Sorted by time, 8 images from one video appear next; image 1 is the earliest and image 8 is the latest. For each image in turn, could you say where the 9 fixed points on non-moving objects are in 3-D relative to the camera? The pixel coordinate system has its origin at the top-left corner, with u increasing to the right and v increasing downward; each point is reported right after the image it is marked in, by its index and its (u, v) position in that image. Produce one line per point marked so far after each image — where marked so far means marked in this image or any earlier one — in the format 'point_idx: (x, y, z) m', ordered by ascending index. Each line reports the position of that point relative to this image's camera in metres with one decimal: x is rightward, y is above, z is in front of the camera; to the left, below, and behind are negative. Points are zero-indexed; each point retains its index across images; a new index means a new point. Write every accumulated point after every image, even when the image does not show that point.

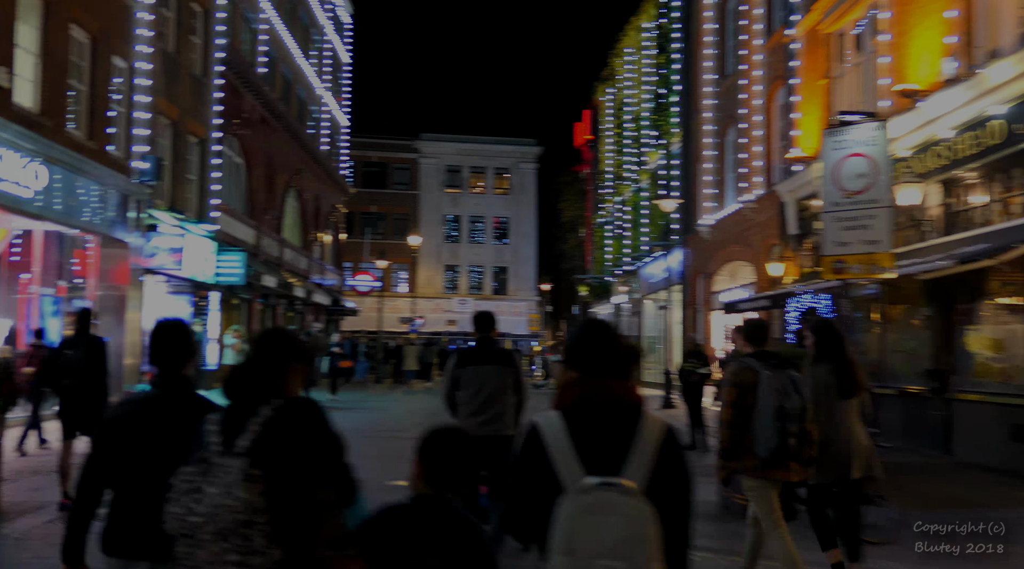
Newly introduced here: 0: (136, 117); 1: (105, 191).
0: (-8.4, +3.7, +19.2) m
1: (-8.4, +1.9, +18.0) m
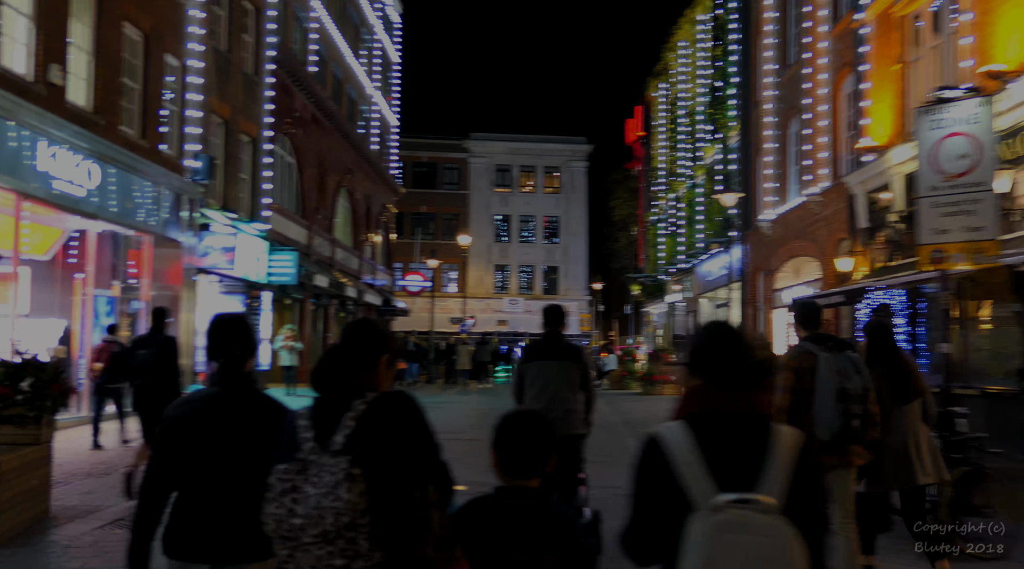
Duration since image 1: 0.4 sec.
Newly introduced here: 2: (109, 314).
0: (-7.2, +3.7, +19.1) m
1: (-7.3, +1.9, +17.9) m
2: (-7.9, -0.6, +16.9) m
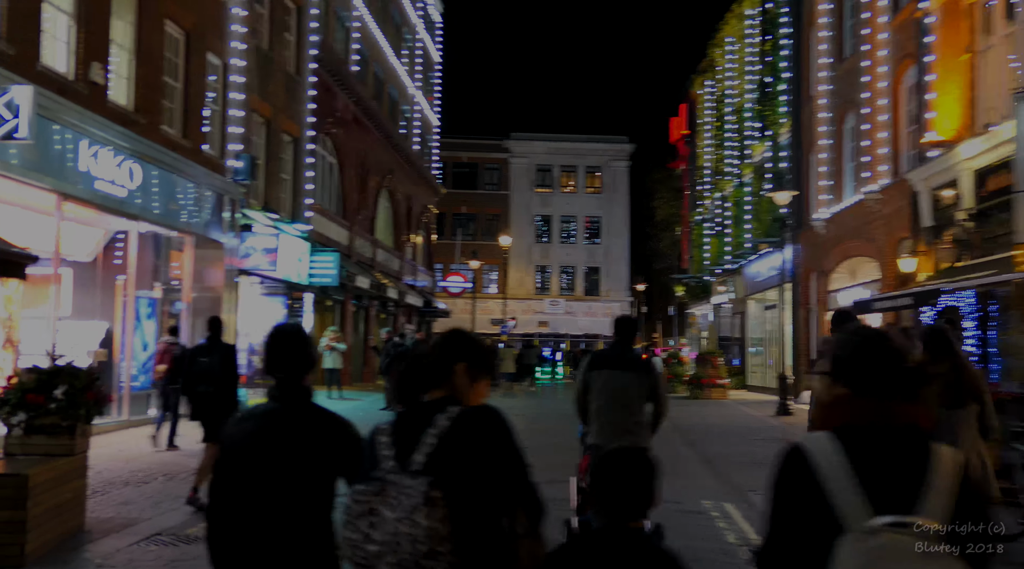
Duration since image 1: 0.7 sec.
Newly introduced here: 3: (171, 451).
0: (-6.2, +3.7, +18.9) m
1: (-6.4, +1.9, +17.7) m
2: (-7.0, -0.6, +16.7) m
3: (-4.8, -2.3, +12.1) m
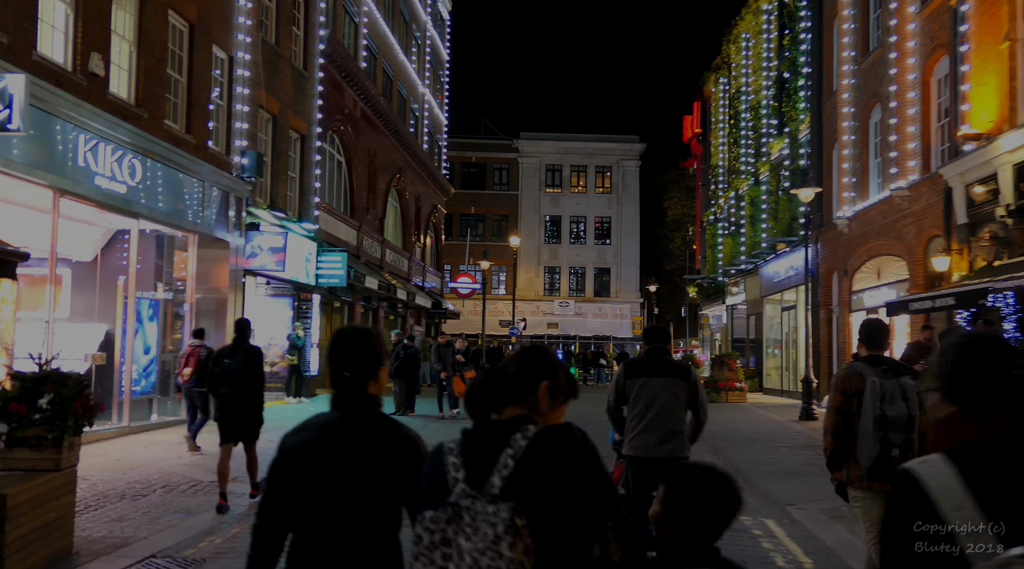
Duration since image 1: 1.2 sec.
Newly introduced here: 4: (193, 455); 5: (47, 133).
0: (-5.9, +3.7, +18.3) m
1: (-6.1, +1.9, +17.1) m
2: (-6.7, -0.6, +16.1) m
3: (-4.5, -2.3, +11.5) m
4: (-4.5, -2.4, +12.2) m
5: (-6.5, +2.1, +12.1) m
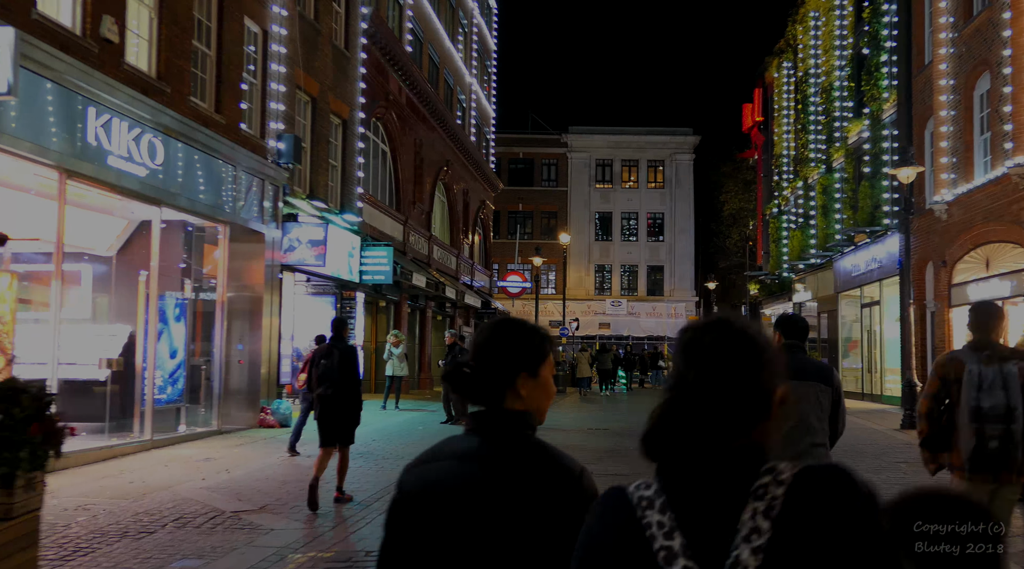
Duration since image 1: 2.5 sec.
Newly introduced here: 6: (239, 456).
0: (-4.7, +3.8, +16.7) m
1: (-4.9, +2.0, +15.5) m
2: (-5.6, -0.6, +14.6) m
3: (-3.6, -2.2, +9.9) m
4: (-3.6, -2.3, +10.6) m
5: (-5.6, +2.2, +10.6) m
6: (-4.0, -2.5, +12.5) m
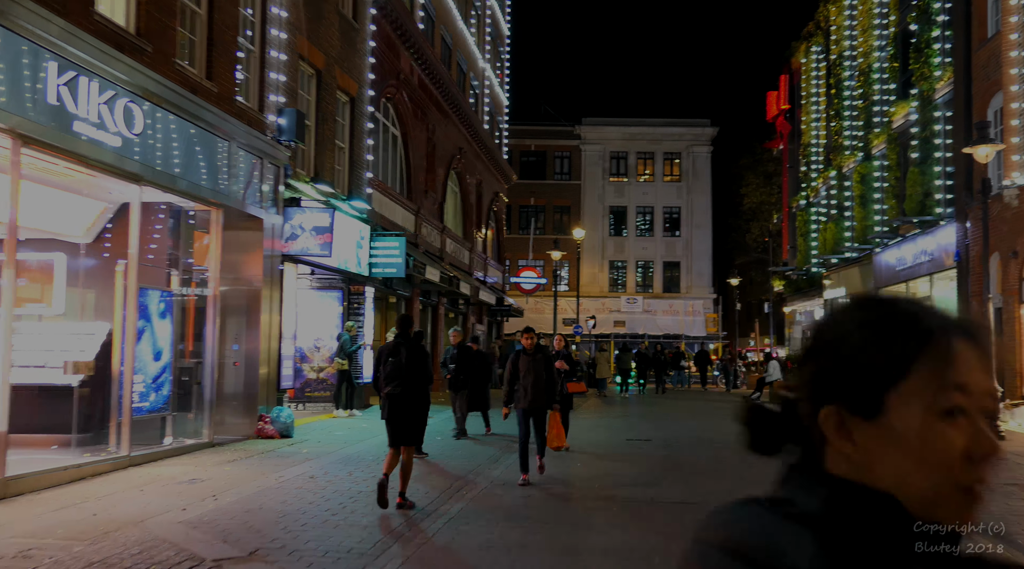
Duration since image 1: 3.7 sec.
0: (-4.2, +3.9, +14.9) m
1: (-4.4, +2.1, +13.7) m
2: (-5.1, -0.4, +12.8) m
3: (-3.2, -2.1, +8.1) m
4: (-3.1, -2.2, +8.8) m
5: (-5.2, +2.3, +8.8) m
6: (-3.5, -2.4, +10.7) m
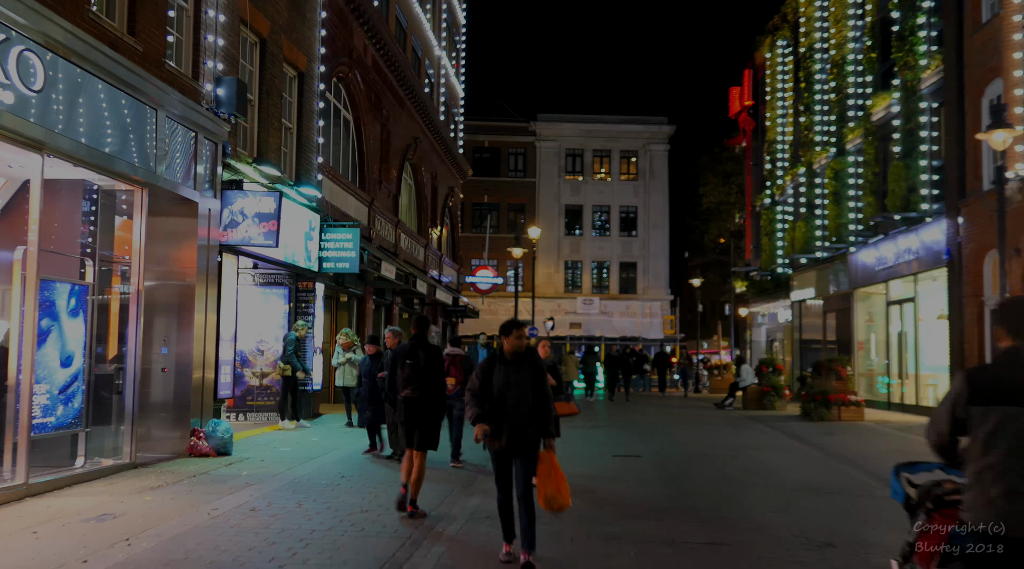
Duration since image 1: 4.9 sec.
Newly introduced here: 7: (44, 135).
0: (-4.6, +4.0, +13.0) m
1: (-4.8, +2.2, +11.7) m
2: (-5.4, -0.3, +10.7) m
3: (-3.2, -2.0, +6.1) m
4: (-3.2, -2.1, +6.9) m
5: (-5.2, +2.4, +6.7) m
6: (-3.6, -2.3, +8.7) m
7: (-5.0, +1.6, +8.7) m
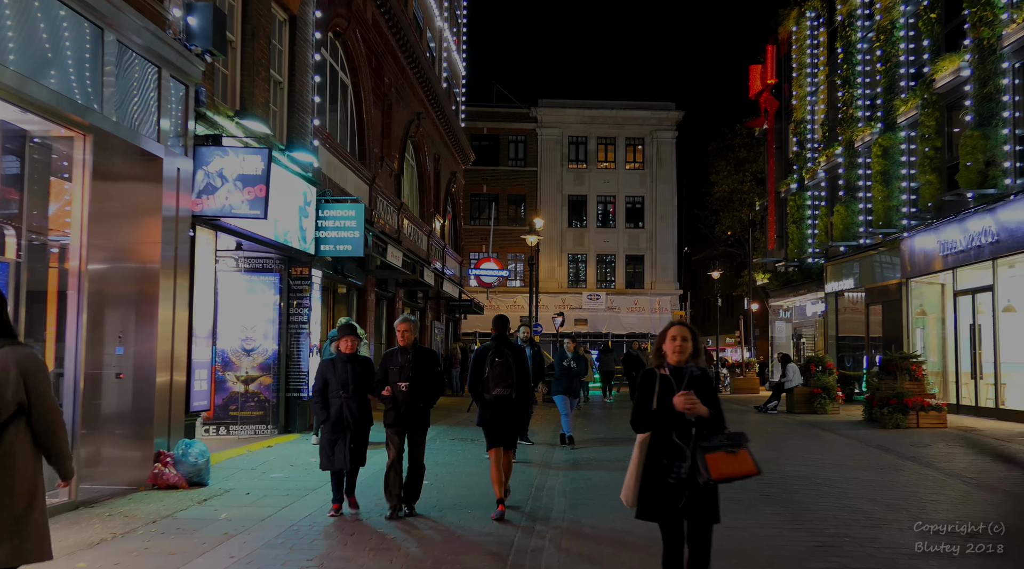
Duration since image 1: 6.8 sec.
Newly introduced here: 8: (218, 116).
0: (-4.0, +4.2, +10.1) m
1: (-4.1, +2.4, +8.9) m
2: (-4.7, -0.1, +7.9) m
3: (-2.4, -1.8, +3.3) m
4: (-2.4, -1.9, +4.1) m
5: (-4.5, +2.6, +3.9) m
6: (-2.9, -2.1, +5.9) m
7: (-4.3, +1.8, +5.9) m
8: (-3.9, +2.2, +11.3) m
